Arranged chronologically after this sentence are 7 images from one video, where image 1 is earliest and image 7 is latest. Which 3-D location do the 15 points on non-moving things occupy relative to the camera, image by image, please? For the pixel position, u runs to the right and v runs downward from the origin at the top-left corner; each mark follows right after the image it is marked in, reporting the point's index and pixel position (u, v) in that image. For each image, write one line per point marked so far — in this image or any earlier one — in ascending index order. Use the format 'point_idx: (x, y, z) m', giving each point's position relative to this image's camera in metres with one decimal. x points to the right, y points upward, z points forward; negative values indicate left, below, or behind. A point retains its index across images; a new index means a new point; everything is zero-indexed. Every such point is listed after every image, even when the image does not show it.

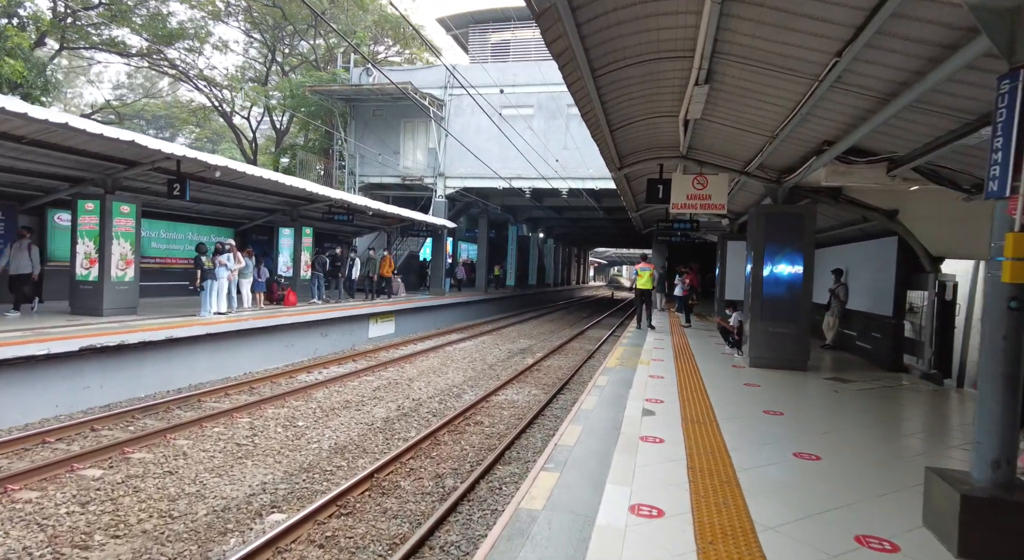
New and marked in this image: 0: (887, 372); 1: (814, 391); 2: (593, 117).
0: (+5.4, -1.3, +7.6) m
1: (+3.9, -1.3, +6.7) m
2: (+0.9, +2.0, +6.2) m
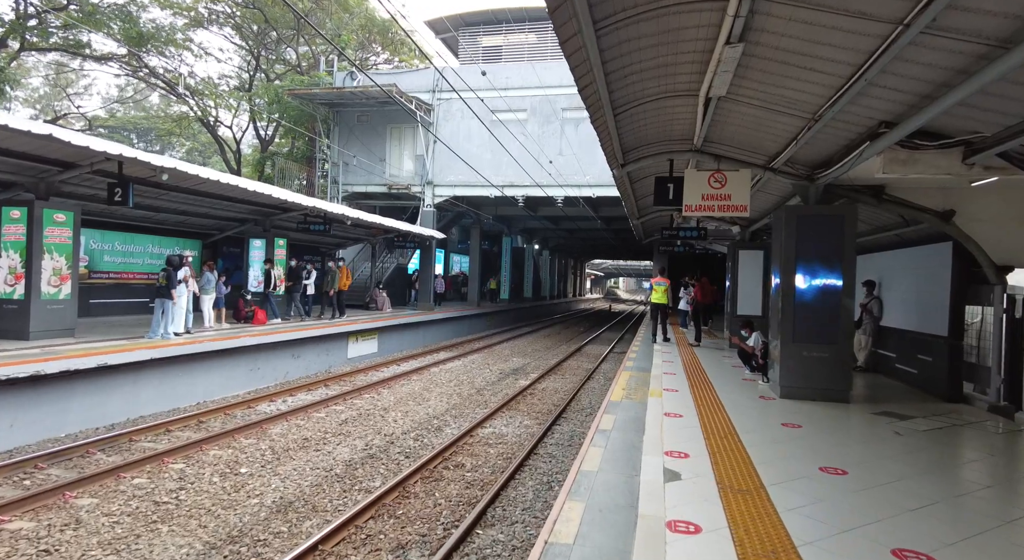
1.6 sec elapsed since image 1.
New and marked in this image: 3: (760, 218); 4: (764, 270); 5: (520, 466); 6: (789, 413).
0: (+5.3, -1.5, +6.4) m
1: (+3.7, -1.5, +5.4) m
2: (+0.7, +1.8, +5.1) m
3: (+5.2, +1.3, +11.0) m
4: (+5.9, +0.2, +12.3) m
5: (+0.1, -2.4, +6.9) m
6: (+3.1, -1.5, +5.9) m
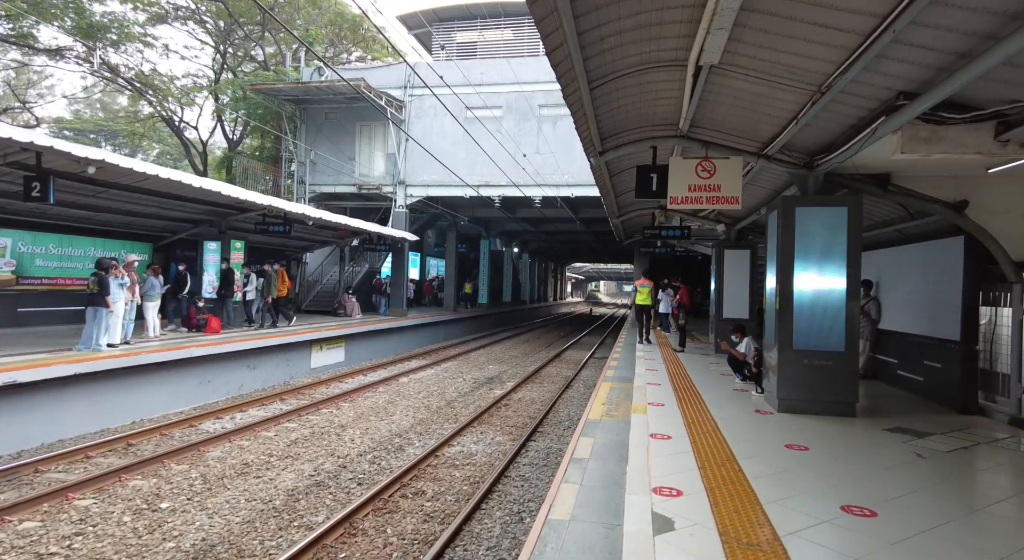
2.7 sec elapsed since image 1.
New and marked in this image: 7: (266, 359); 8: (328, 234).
0: (+4.9, -1.5, +5.8) m
1: (+3.3, -1.5, +4.8) m
2: (+0.4, +1.8, +4.3) m
3: (+4.6, +1.3, +10.4) m
4: (+5.3, +0.2, +11.7) m
5: (-0.3, -2.5, +6.1) m
6: (+2.7, -1.5, +5.2) m
7: (-5.8, -1.8, +12.4) m
8: (-5.9, +1.5, +17.0) m
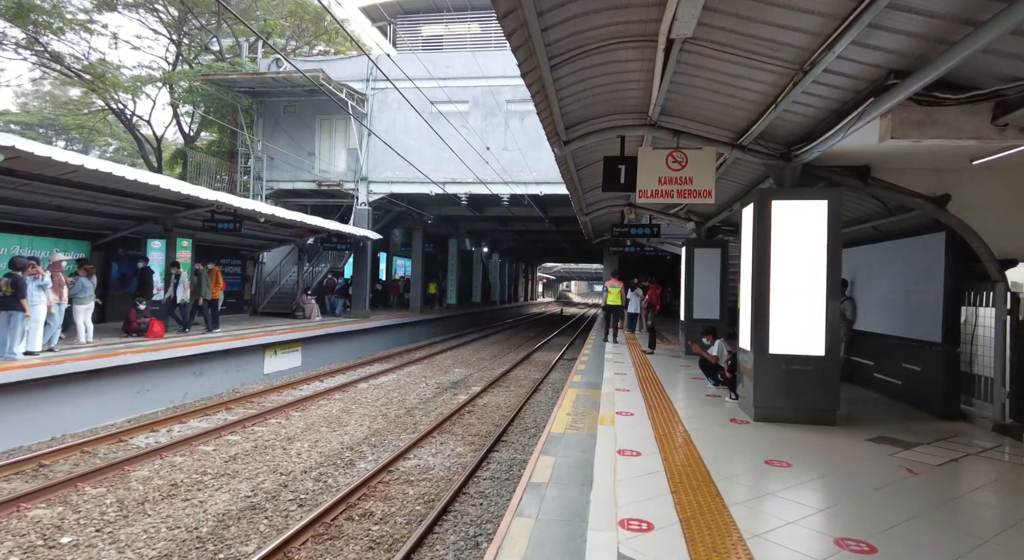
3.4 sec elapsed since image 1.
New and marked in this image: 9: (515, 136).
0: (+4.4, -1.5, +5.5) m
1: (+3.0, -1.5, +4.4) m
2: (0.0, +1.8, +3.8) m
3: (+4.0, +1.3, +10.1) m
4: (+4.5, +0.2, +11.4) m
5: (-0.7, -2.5, +5.6) m
6: (+2.3, -1.5, +4.8) m
7: (-6.6, -1.9, +11.6) m
8: (-6.9, +1.5, +16.1) m
9: (+0.1, +5.5, +20.0) m
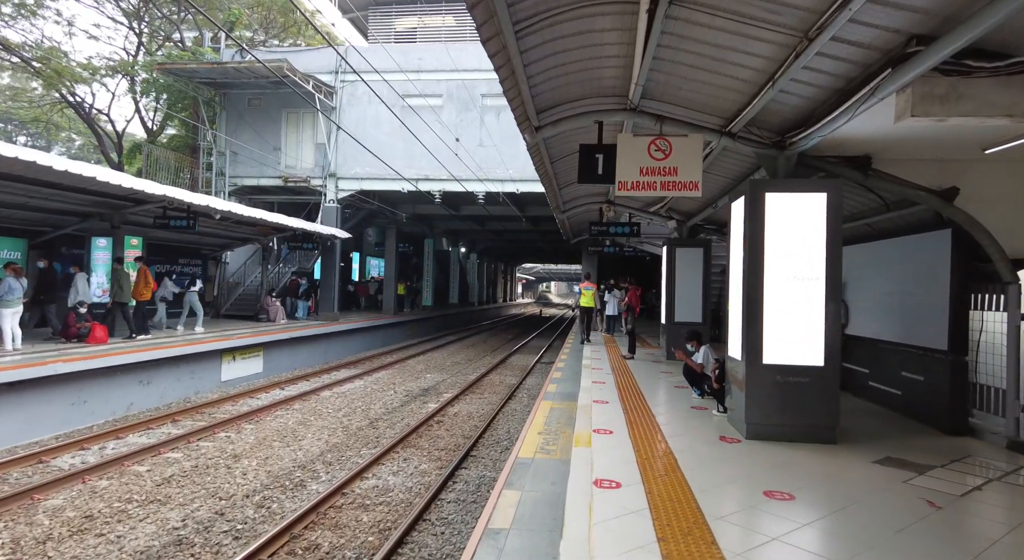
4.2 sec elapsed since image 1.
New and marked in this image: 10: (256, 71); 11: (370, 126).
0: (+4.1, -1.5, +5.0) m
1: (+2.7, -1.5, +3.9) m
2: (-0.2, +1.8, +3.2) m
3: (+3.4, +1.3, +9.6) m
4: (+3.9, +0.2, +11.0) m
5: (-1.1, -2.5, +4.9) m
6: (+2.0, -1.5, +4.2) m
7: (-7.1, -1.9, +10.7) m
8: (-7.6, +1.4, +15.2) m
9: (-0.8, +5.4, +19.4) m
10: (-9.4, +7.7, +19.5) m
11: (-5.3, +5.8, +19.9) m
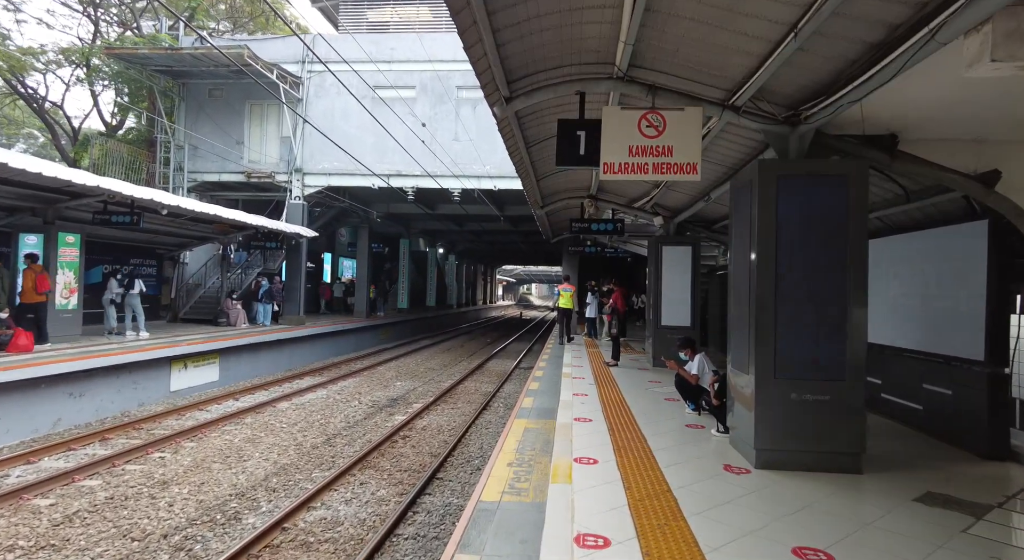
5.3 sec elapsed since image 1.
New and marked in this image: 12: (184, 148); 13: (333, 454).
0: (+3.8, -1.5, +4.4) m
1: (+2.4, -1.5, +3.2) m
2: (-0.4, +1.8, +2.4) m
3: (+3.0, +1.2, +8.9) m
4: (+3.4, +0.2, +10.3) m
5: (-1.3, -2.5, +4.0) m
6: (+1.8, -1.5, +3.5) m
7: (-7.6, -1.9, +9.6) m
8: (-8.3, +1.4, +14.1) m
9: (-1.6, +5.4, +18.5) m
10: (-10.2, +7.6, +18.3) m
11: (-6.1, +5.7, +18.9) m
12: (-12.3, +5.0, +19.9) m
13: (-2.6, -2.5, +7.7) m
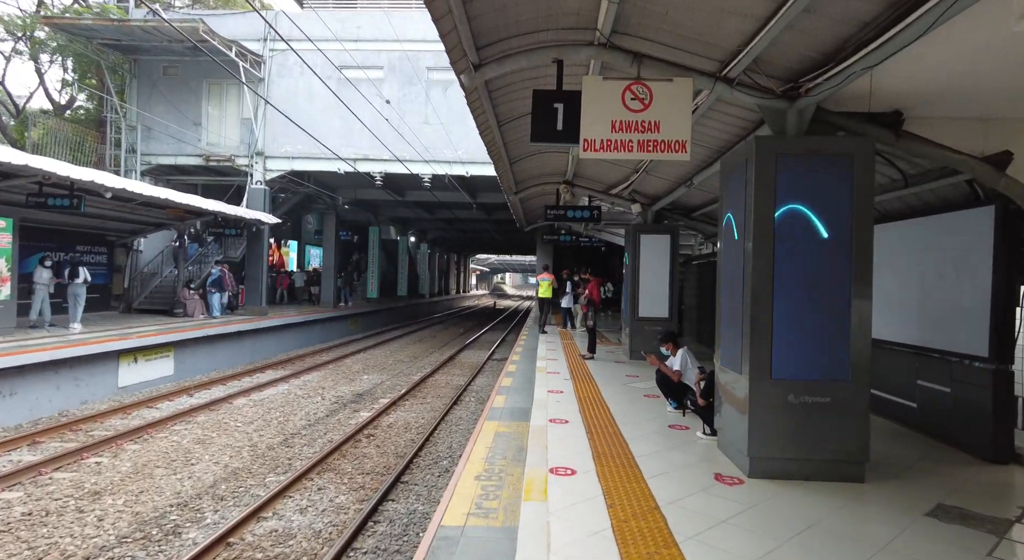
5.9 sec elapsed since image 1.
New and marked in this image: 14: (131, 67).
0: (+3.6, -1.4, +4.1) m
1: (+2.3, -1.4, +2.8) m
2: (-0.6, +1.8, +1.8) m
3: (+2.6, +1.4, +8.6) m
4: (+2.9, +0.4, +10.0) m
5: (-1.6, -2.4, +3.6) m
6: (+1.6, -1.4, +3.1) m
7: (-8.1, -1.7, +8.8) m
8: (-9.0, +1.7, +13.2) m
9: (-2.5, +5.7, +17.9) m
10: (-11.0, +8.0, +17.2) m
11: (-7.1, +6.1, +18.0) m
12: (-13.3, +5.4, +18.7) m
13: (-3.0, -2.4, +7.1) m
14: (-13.6, +7.7, +19.0) m
